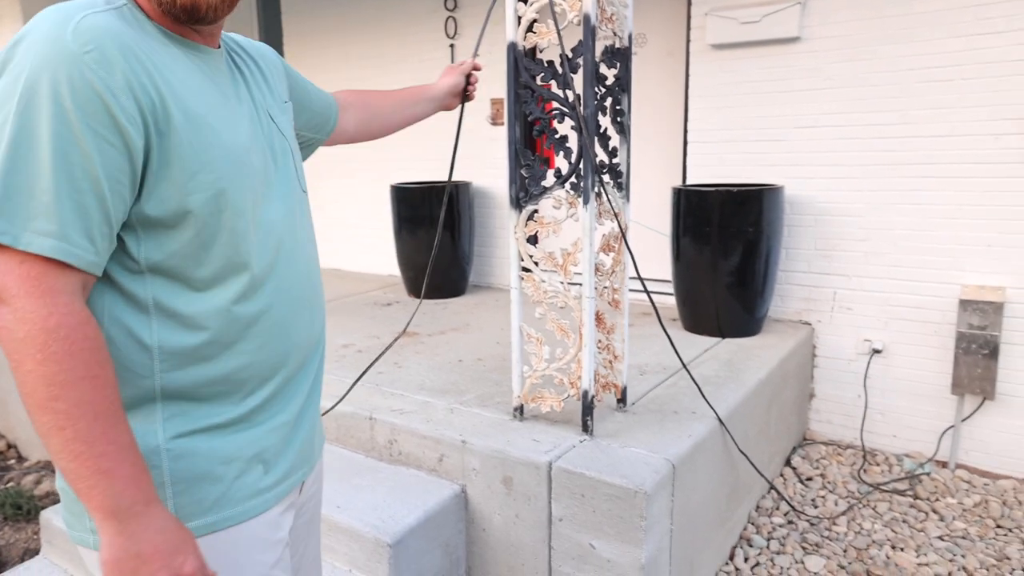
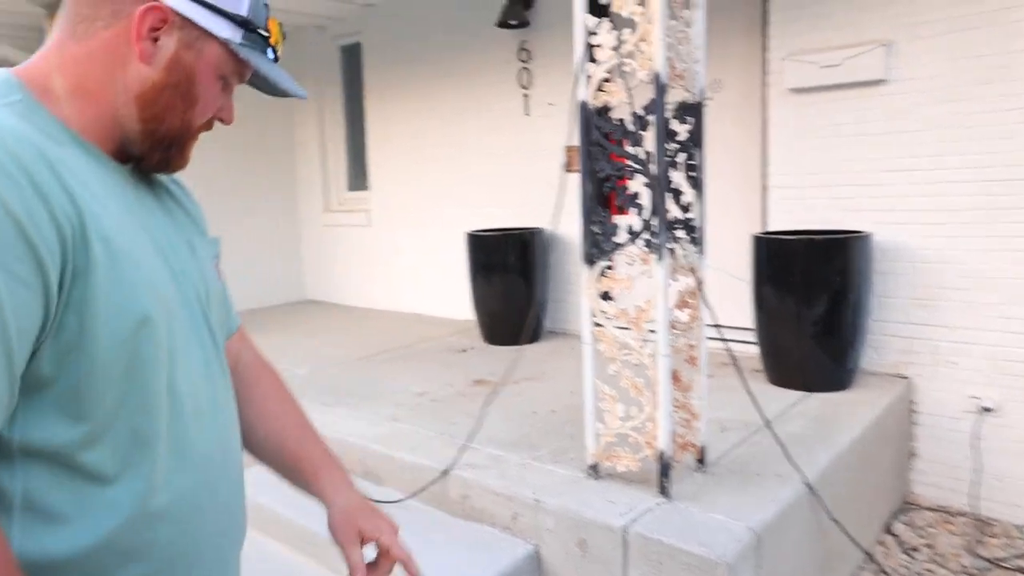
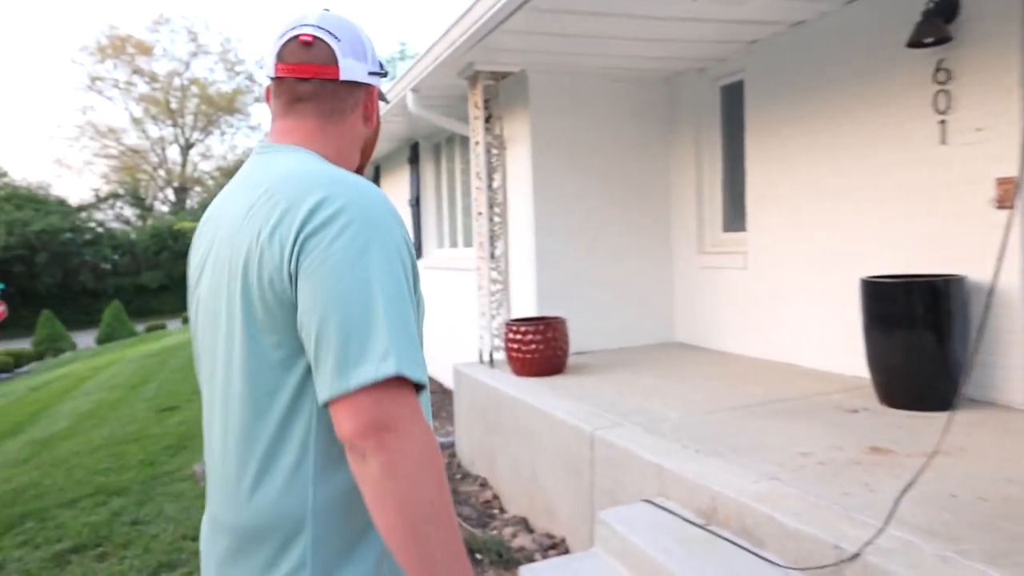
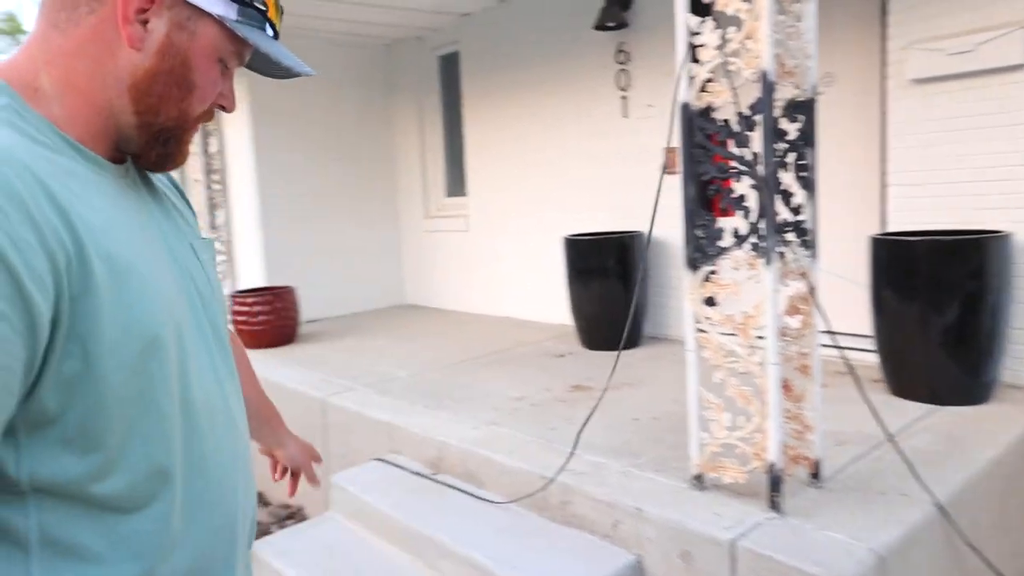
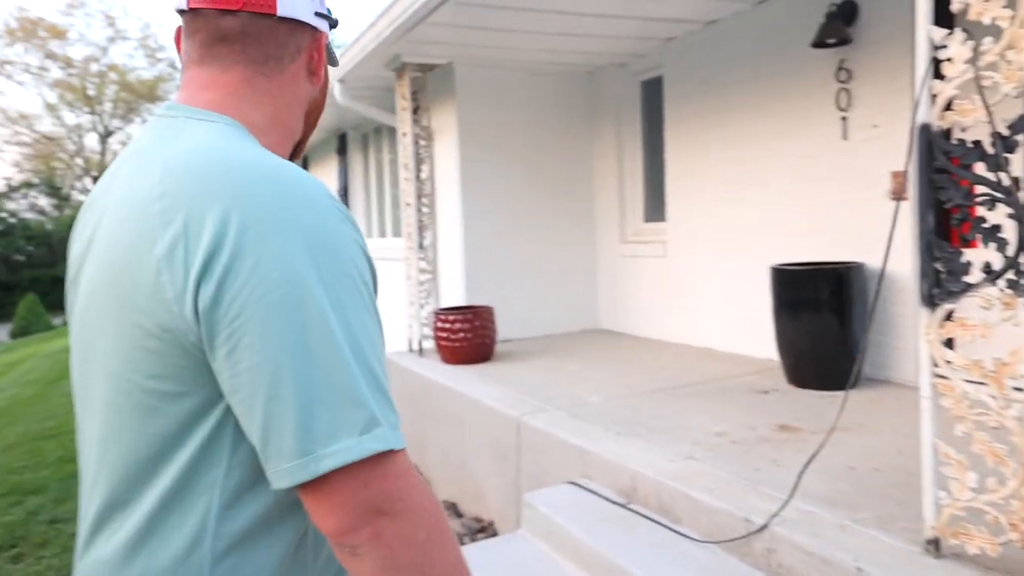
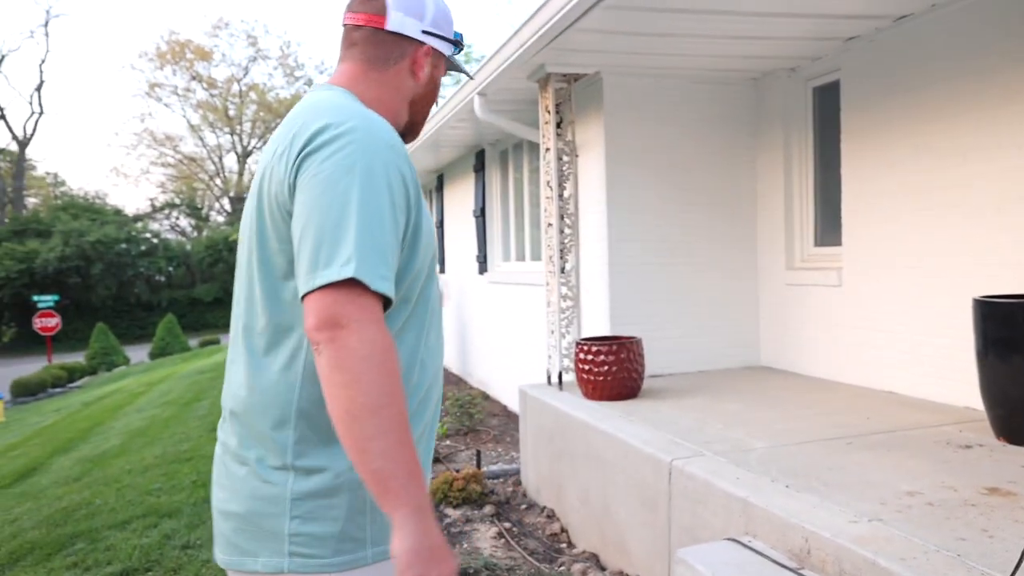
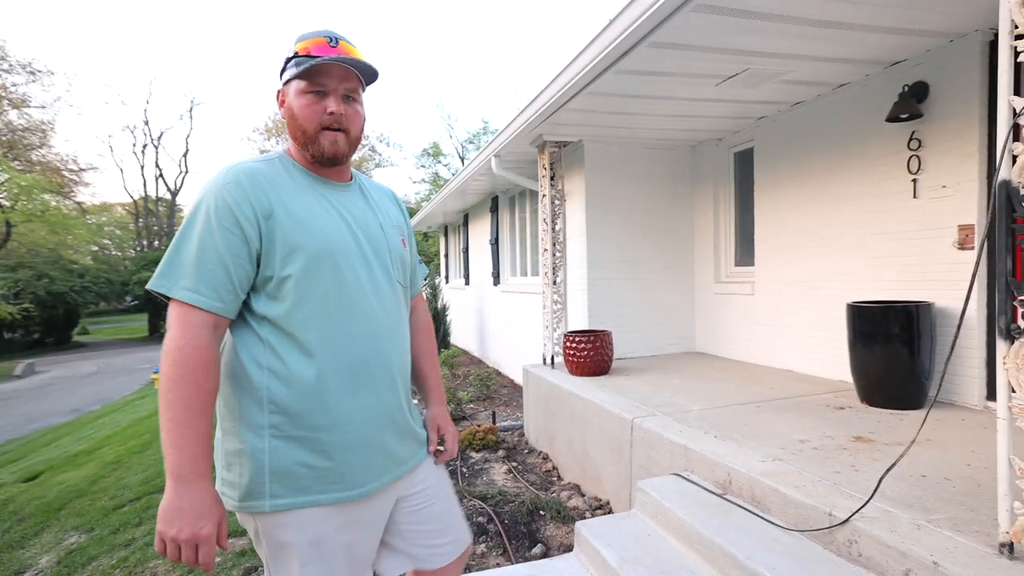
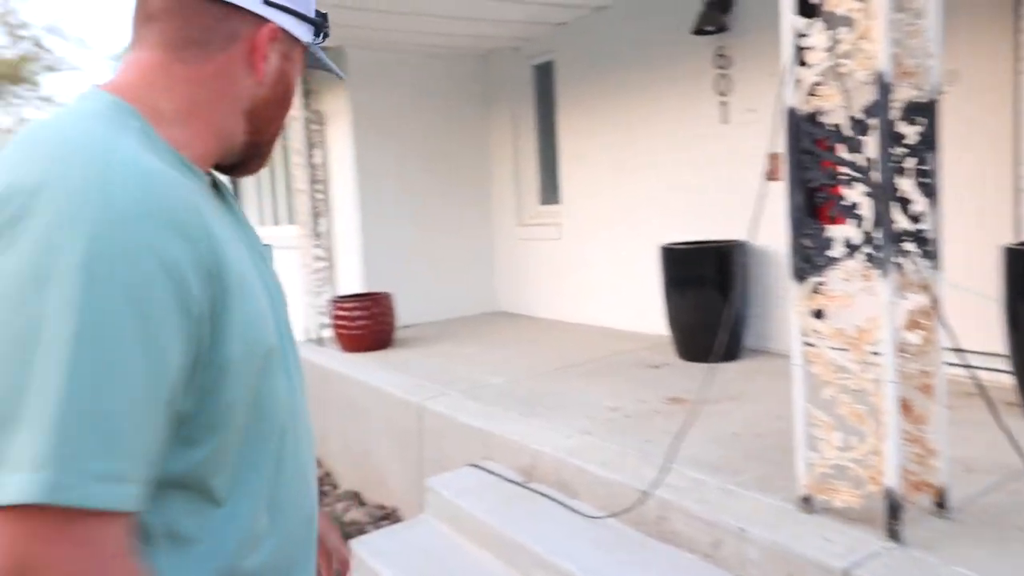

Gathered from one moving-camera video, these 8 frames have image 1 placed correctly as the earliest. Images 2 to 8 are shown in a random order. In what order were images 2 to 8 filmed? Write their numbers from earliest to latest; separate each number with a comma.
2, 4, 8, 5, 3, 6, 7
